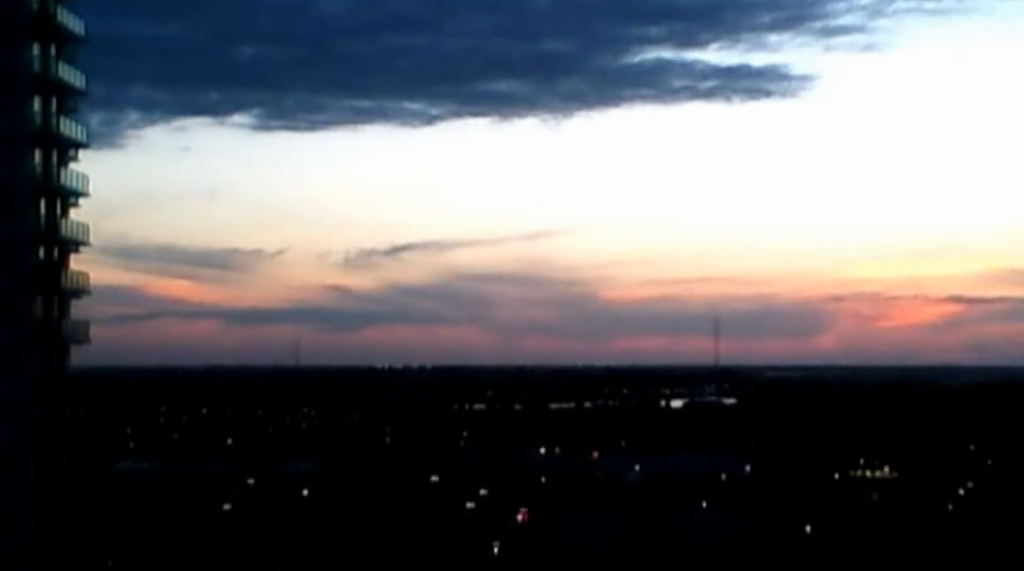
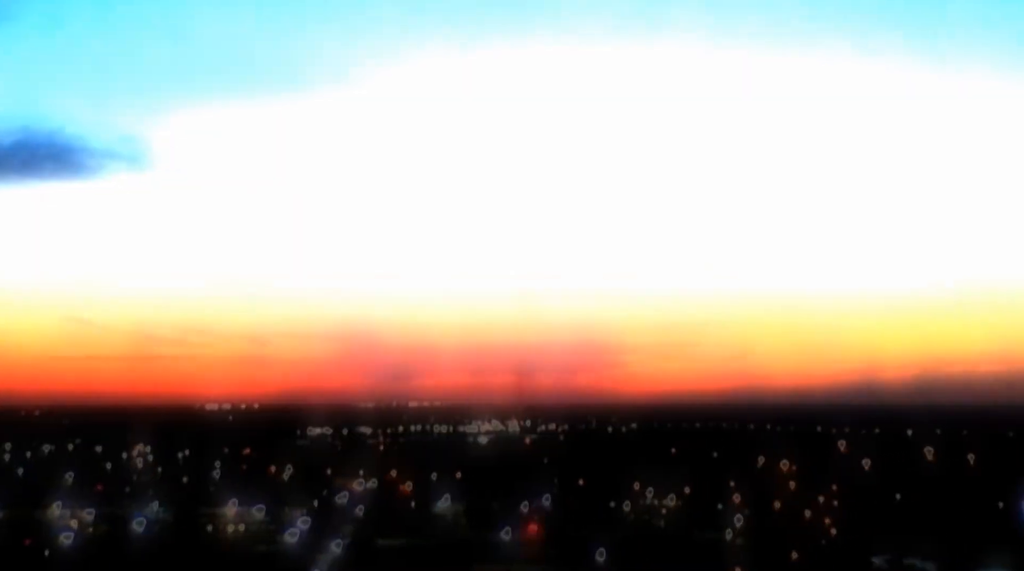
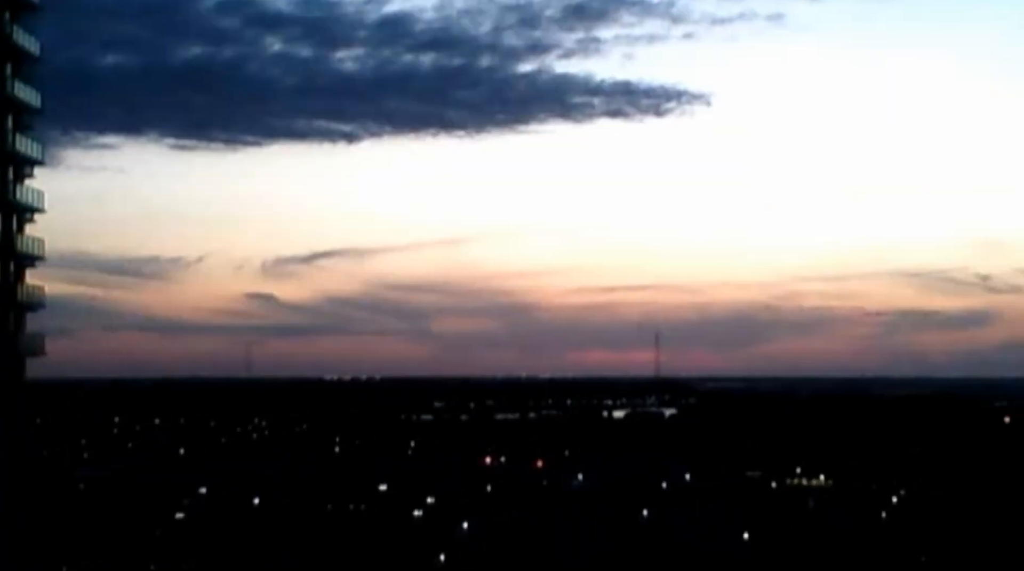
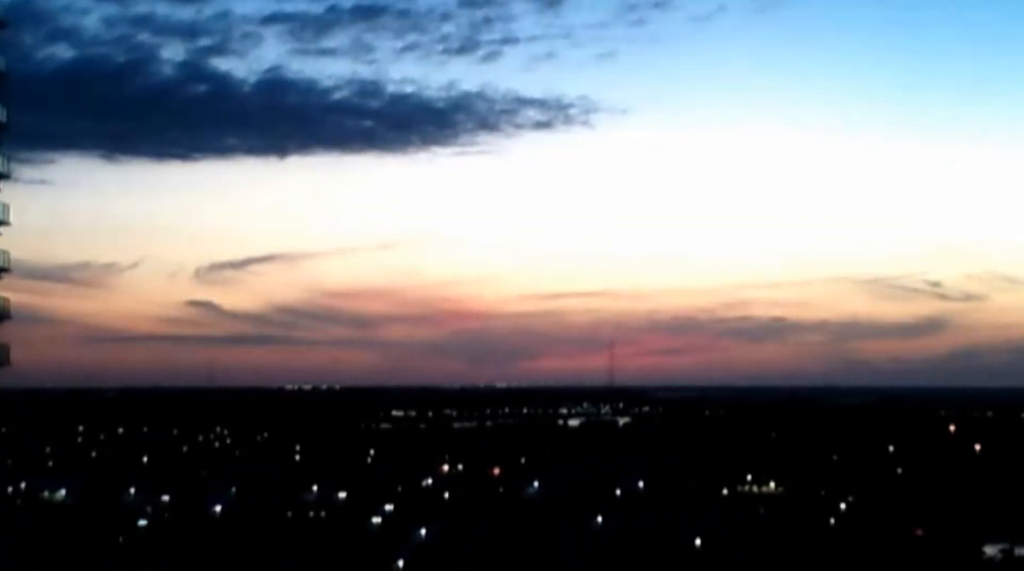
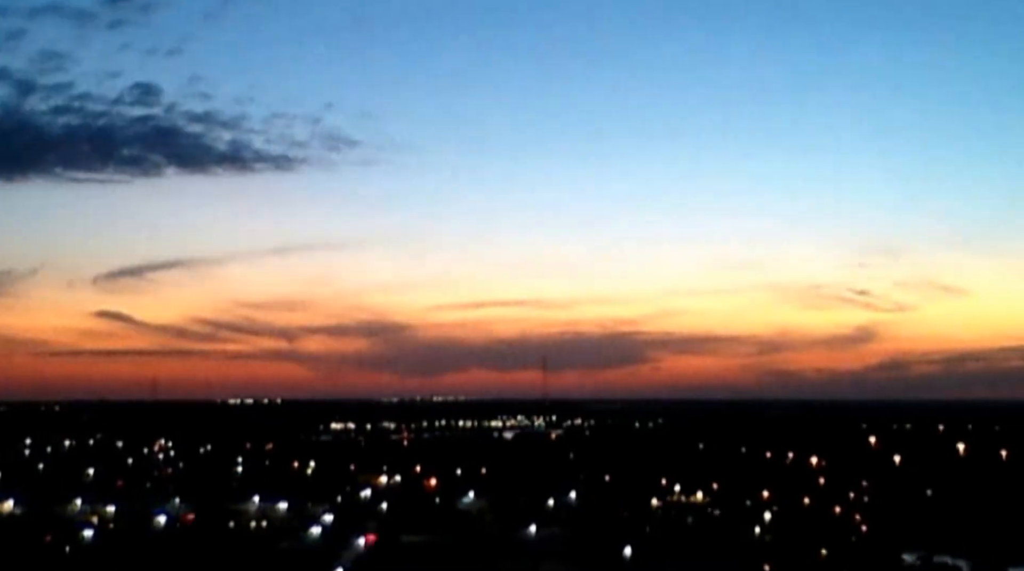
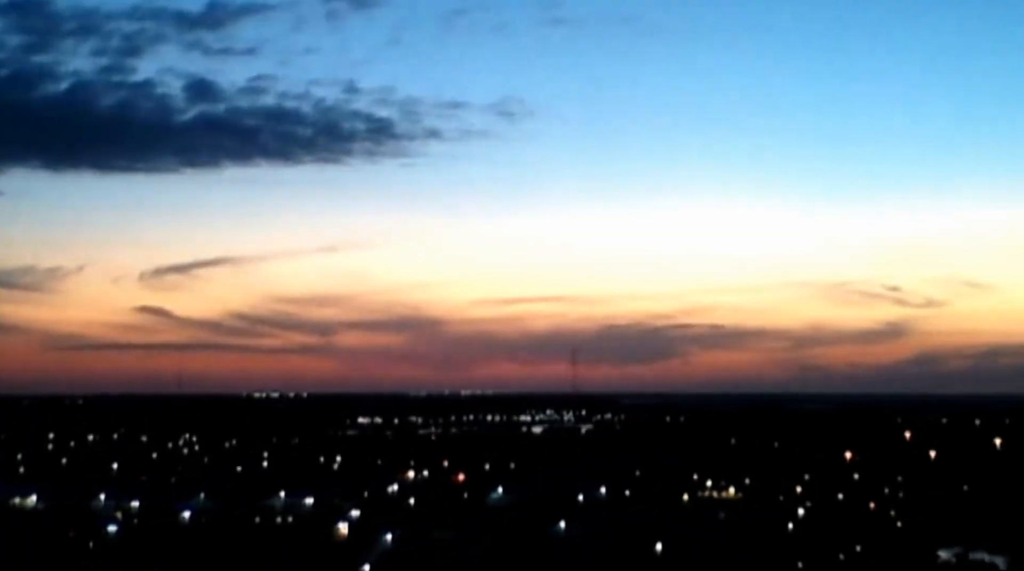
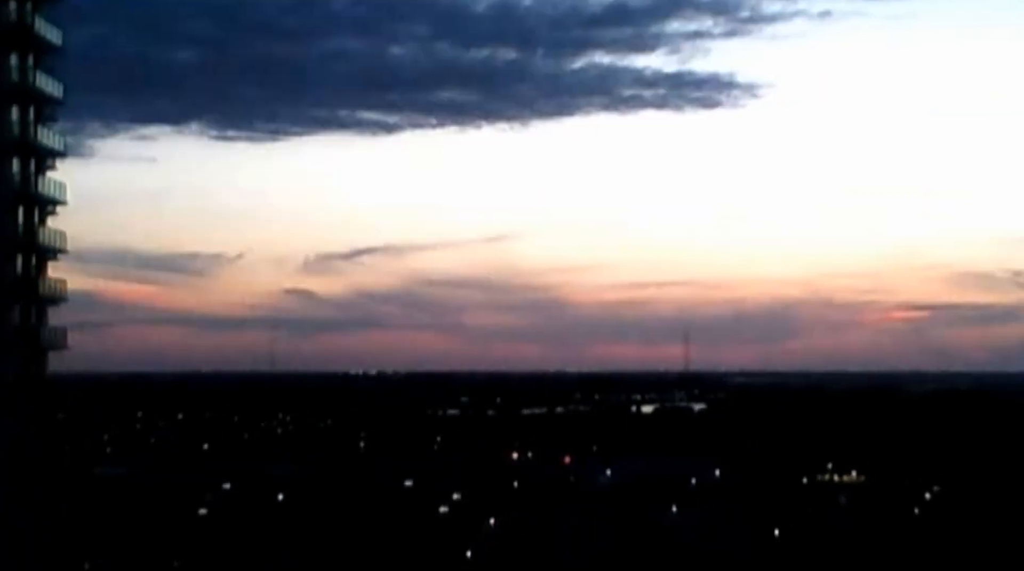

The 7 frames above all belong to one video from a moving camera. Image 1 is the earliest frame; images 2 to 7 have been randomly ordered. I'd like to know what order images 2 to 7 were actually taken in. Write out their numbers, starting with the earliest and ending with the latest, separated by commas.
7, 3, 4, 6, 5, 2
